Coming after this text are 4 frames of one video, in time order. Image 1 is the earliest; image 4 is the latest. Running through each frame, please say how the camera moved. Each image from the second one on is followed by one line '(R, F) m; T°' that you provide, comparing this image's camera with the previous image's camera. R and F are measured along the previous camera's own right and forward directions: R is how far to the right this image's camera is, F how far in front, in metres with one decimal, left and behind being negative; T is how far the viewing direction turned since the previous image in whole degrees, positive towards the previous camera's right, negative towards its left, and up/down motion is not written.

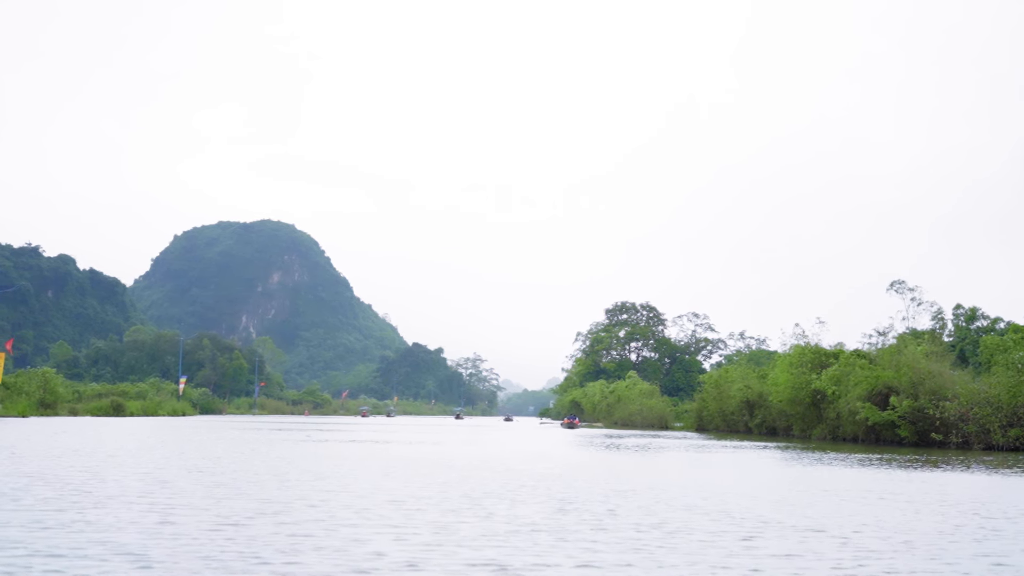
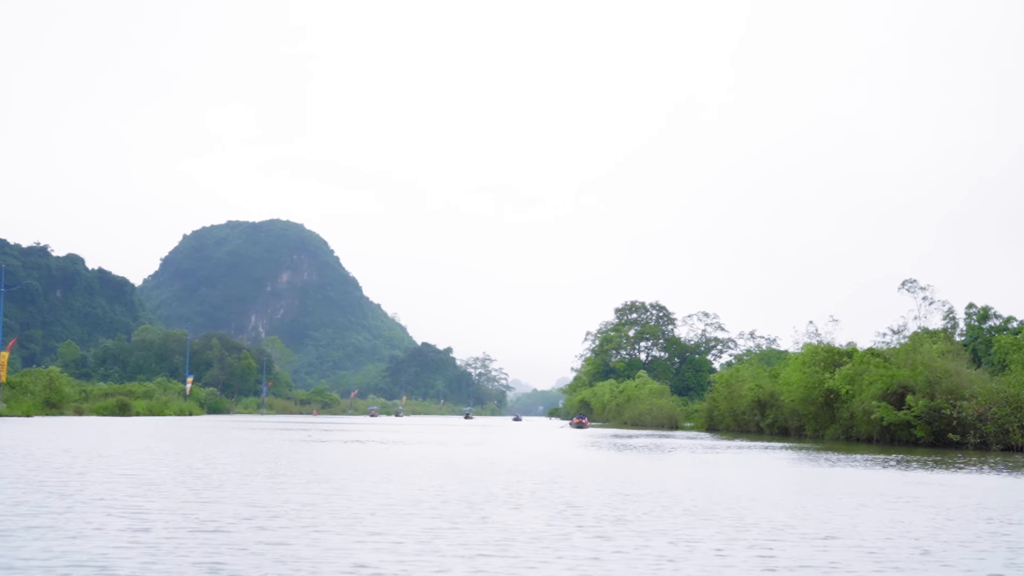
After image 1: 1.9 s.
(+0.2, +1.0) m; -1°
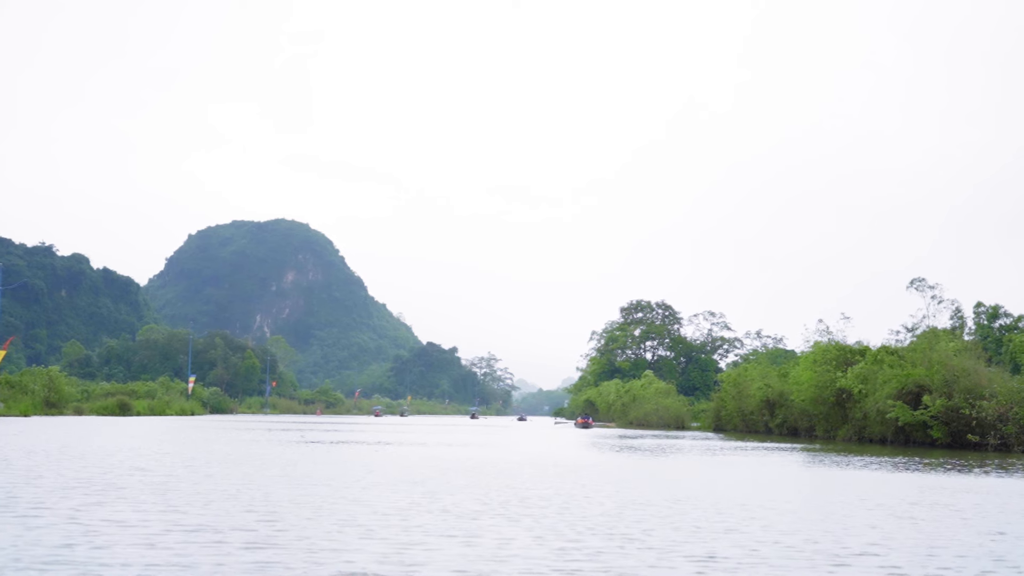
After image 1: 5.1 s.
(+0.1, +1.4) m; 0°
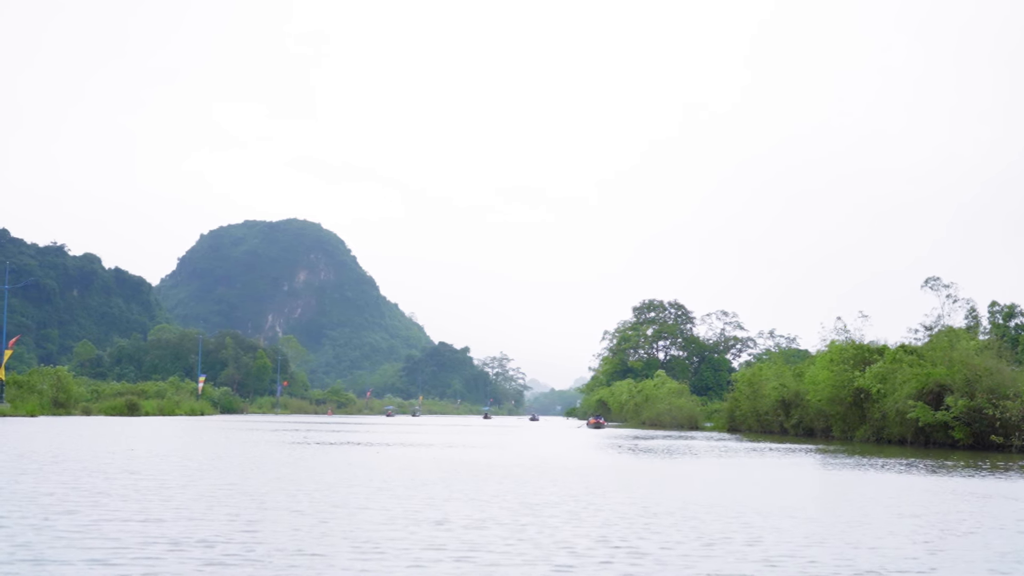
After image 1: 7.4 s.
(+0.2, +1.1) m; -1°
